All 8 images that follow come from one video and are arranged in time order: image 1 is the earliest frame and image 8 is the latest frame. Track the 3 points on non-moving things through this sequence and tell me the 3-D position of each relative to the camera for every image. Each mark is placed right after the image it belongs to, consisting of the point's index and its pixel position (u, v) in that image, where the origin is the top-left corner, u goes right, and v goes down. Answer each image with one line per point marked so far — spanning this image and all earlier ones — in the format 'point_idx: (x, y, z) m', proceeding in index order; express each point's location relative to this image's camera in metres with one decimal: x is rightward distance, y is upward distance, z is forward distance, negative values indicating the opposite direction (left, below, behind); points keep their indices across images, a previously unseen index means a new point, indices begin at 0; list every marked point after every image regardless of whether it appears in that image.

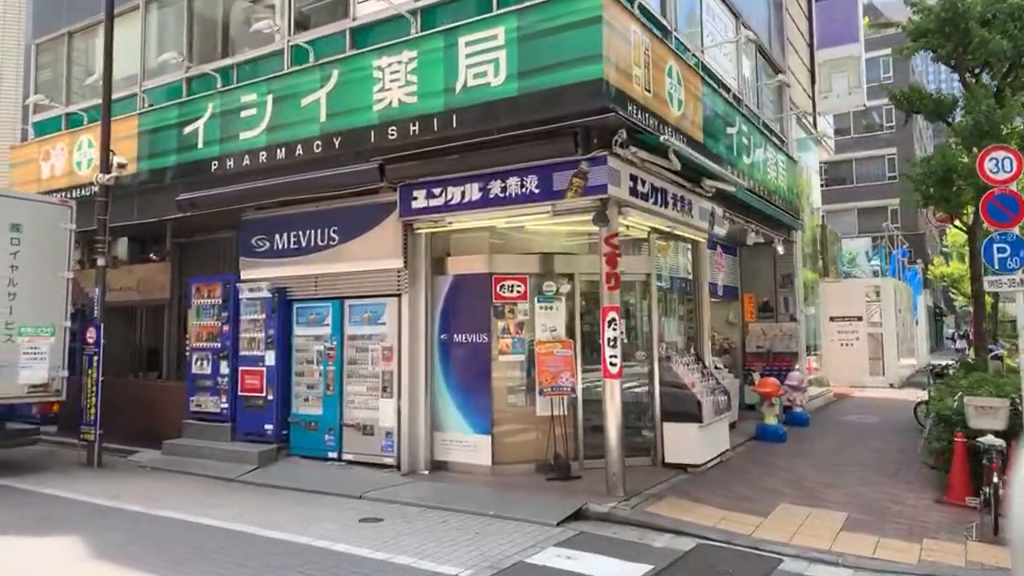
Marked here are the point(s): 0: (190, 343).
0: (-4.7, -0.8, +10.7) m
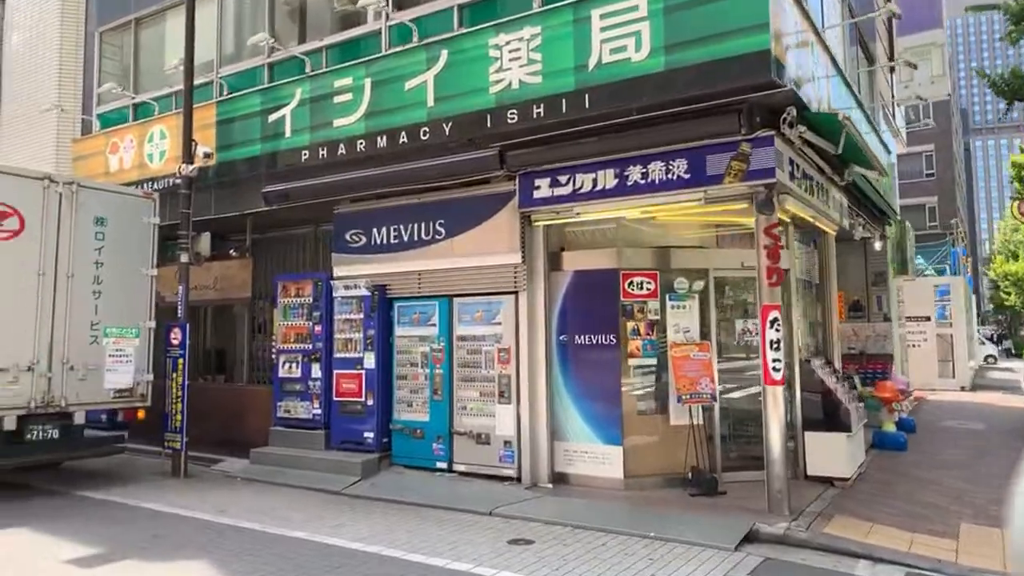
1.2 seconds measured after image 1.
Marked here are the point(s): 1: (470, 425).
0: (-3.3, -0.8, +10.1) m
1: (-0.5, -1.6, +8.4) m
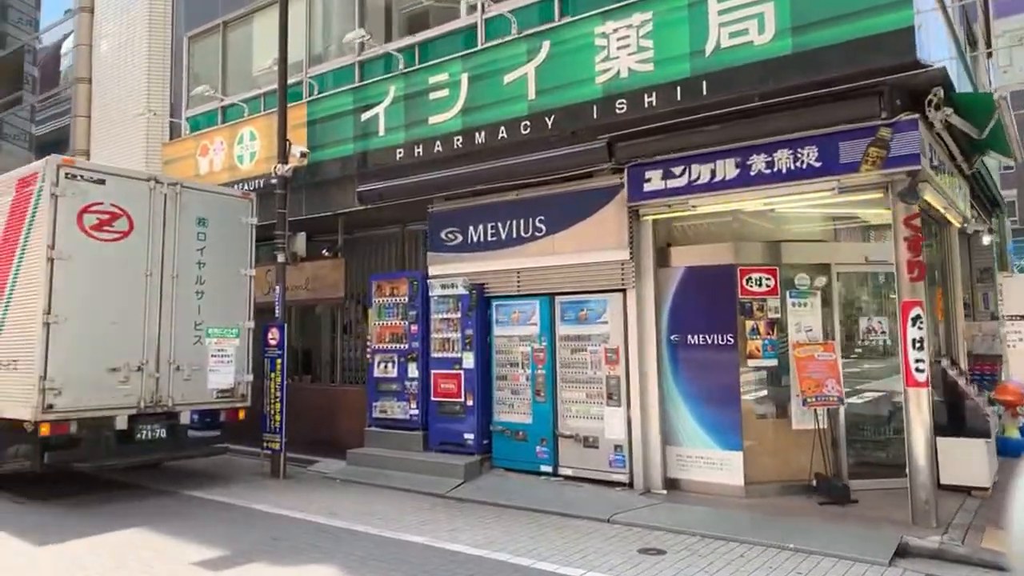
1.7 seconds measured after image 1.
0: (-1.9, -0.8, +10.0) m
1: (+0.7, -1.6, +8.2) m
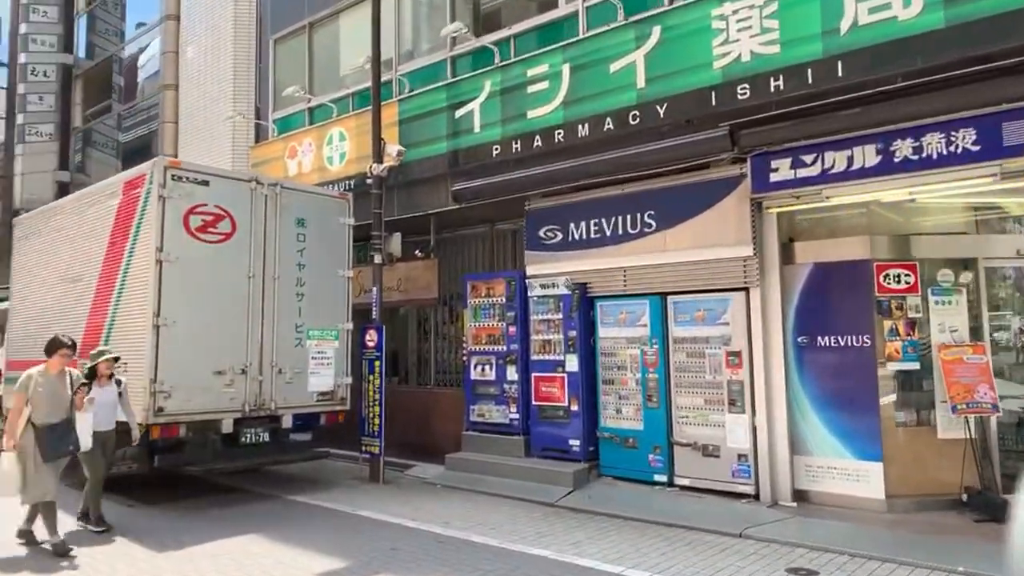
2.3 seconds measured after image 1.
0: (-0.6, -0.8, +9.7) m
1: (+1.9, -1.6, +7.7) m
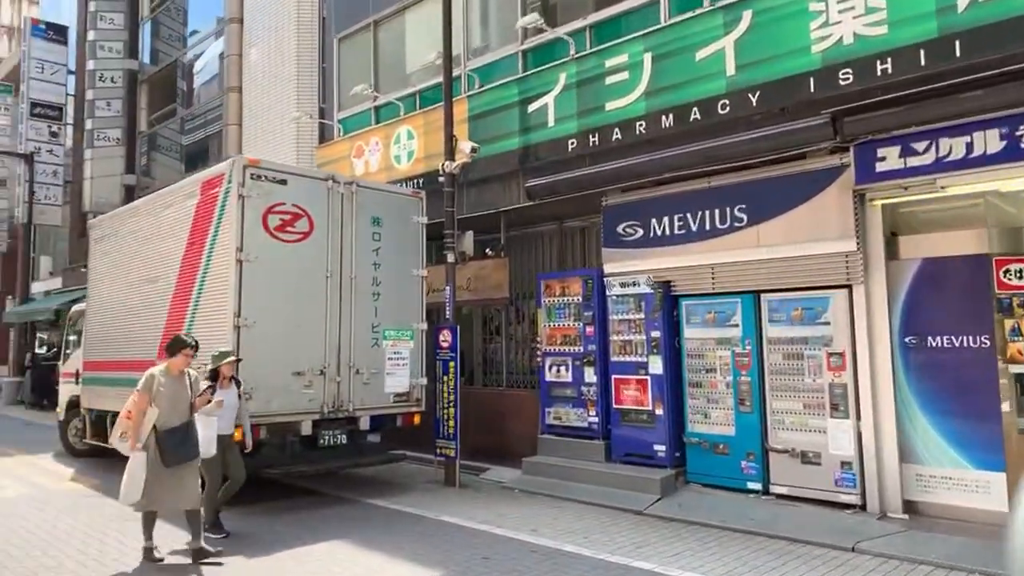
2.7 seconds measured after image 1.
0: (+0.4, -0.8, +9.4) m
1: (+2.8, -1.5, +7.3) m
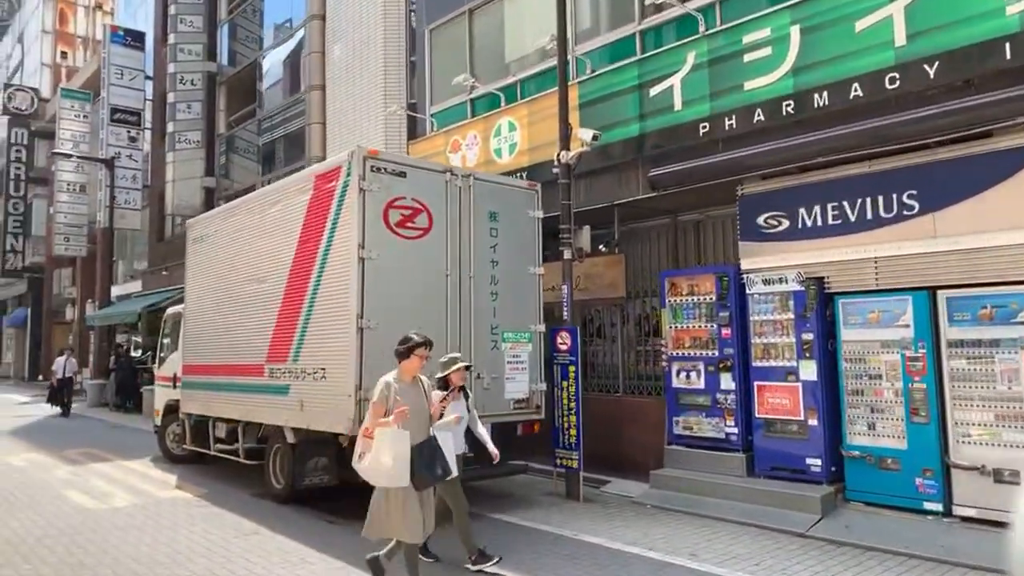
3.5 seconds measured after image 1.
0: (+1.9, -0.7, +8.7) m
1: (+4.1, -1.5, +6.4) m
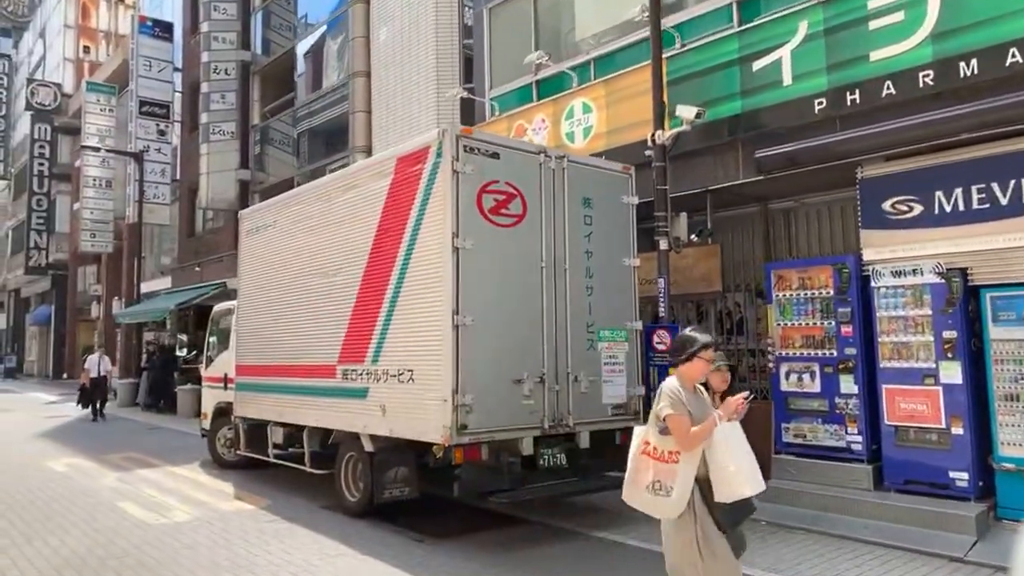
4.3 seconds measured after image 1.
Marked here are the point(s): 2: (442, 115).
0: (+2.9, -0.7, +8.0) m
1: (+5.1, -1.4, +5.6) m
2: (-1.2, +3.1, +12.8) m
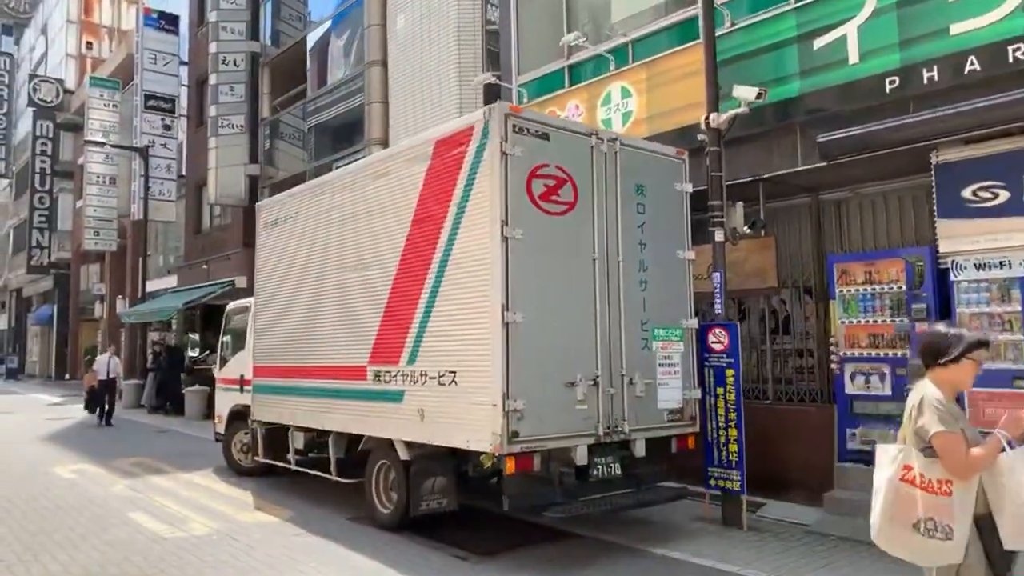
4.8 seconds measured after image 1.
0: (+3.3, -0.6, +7.4) m
1: (+5.5, -1.4, +5.0) m
2: (-0.8, +3.1, +12.2) m
